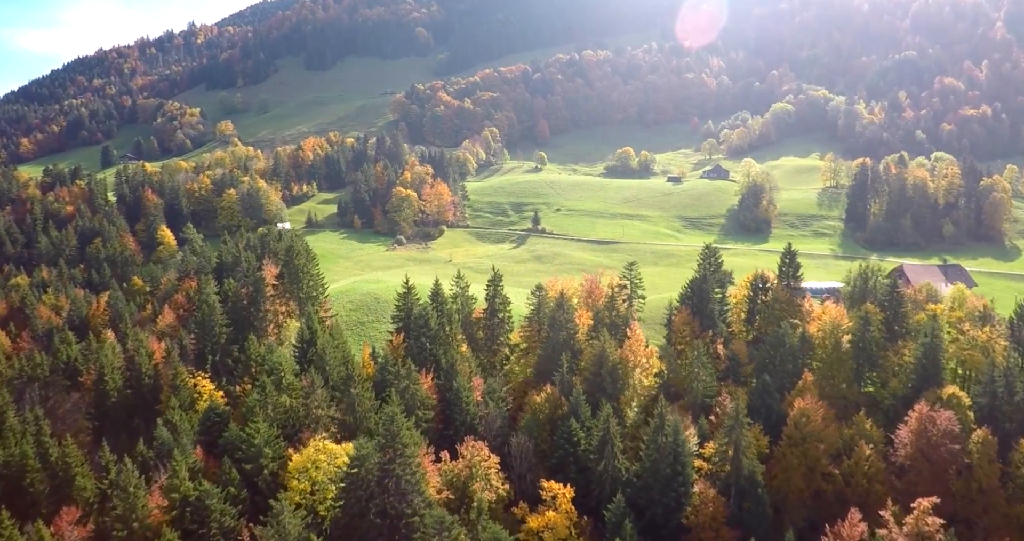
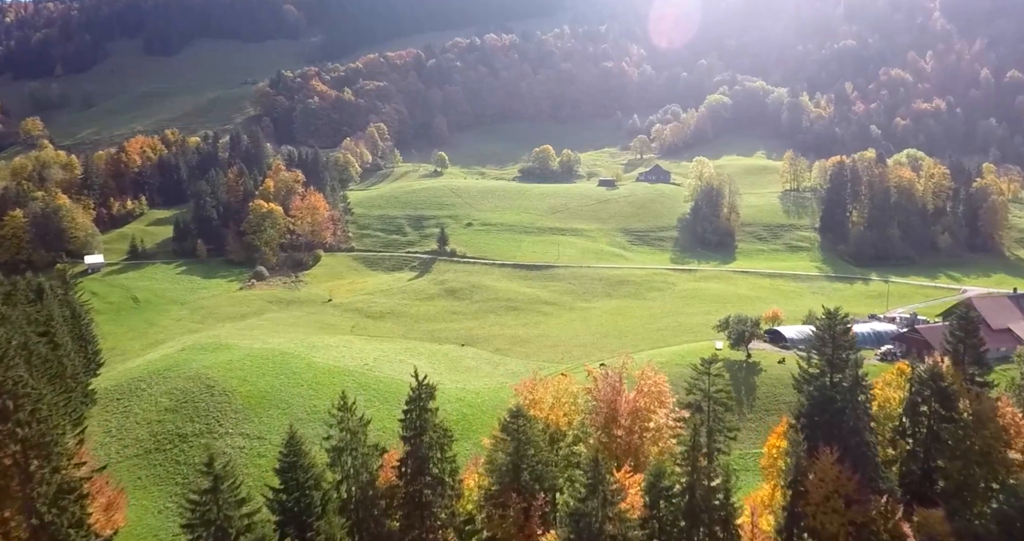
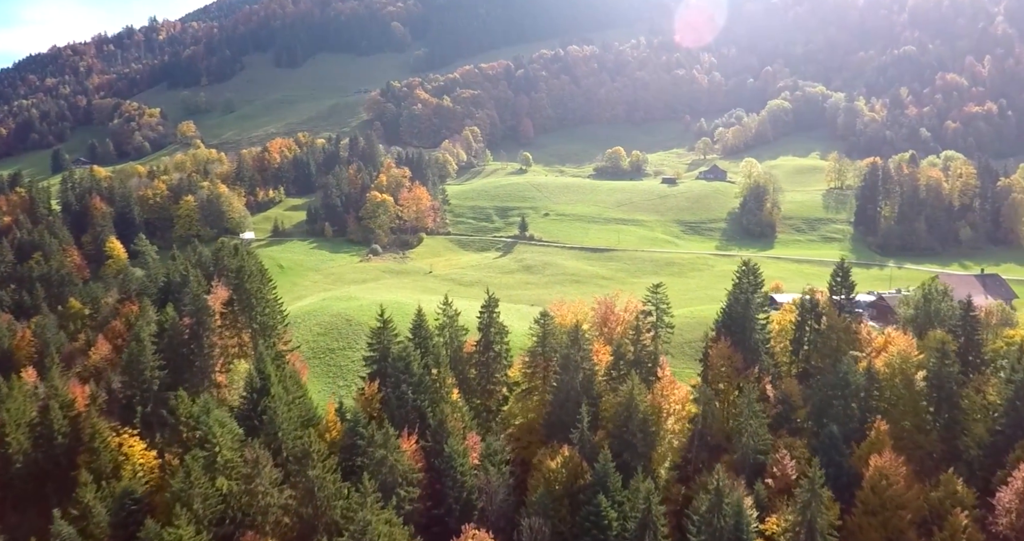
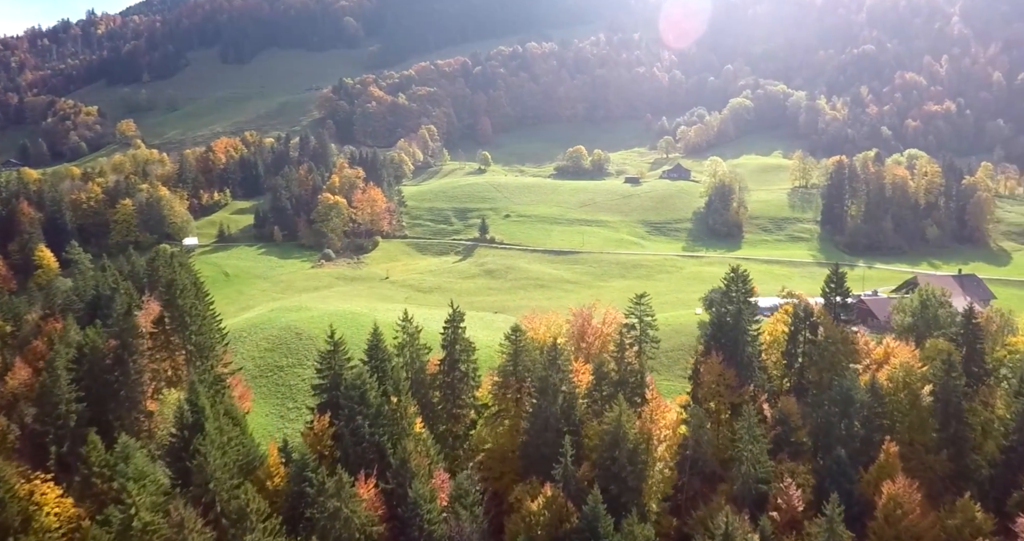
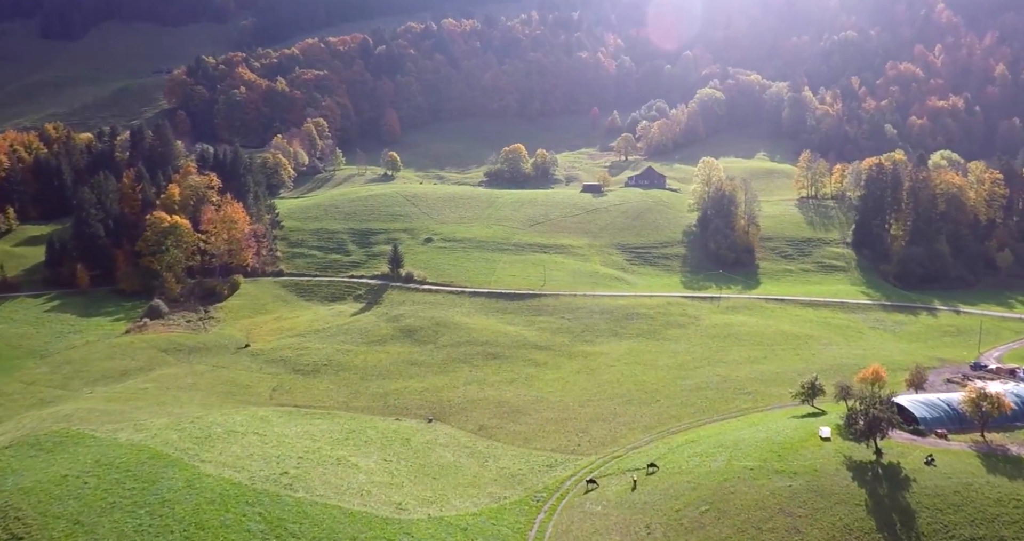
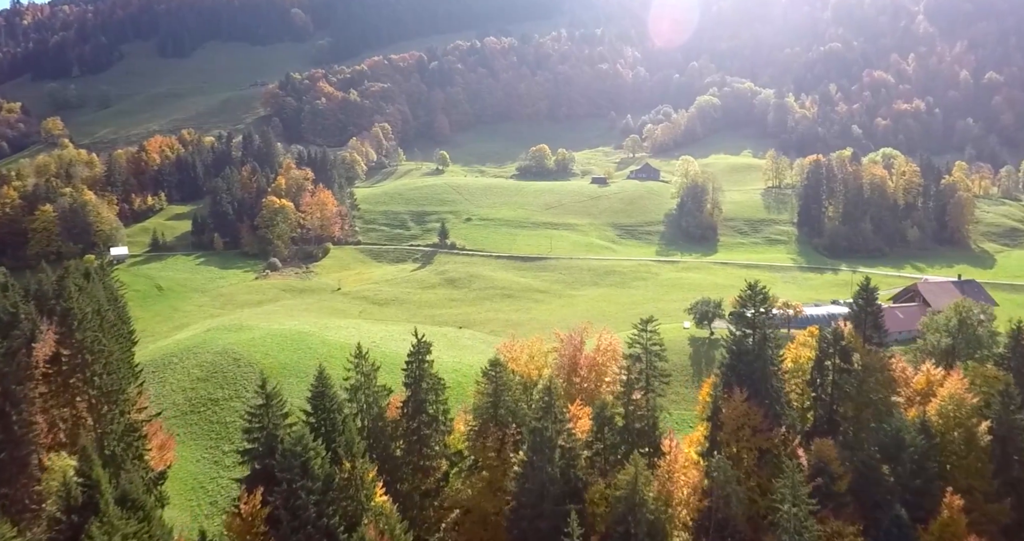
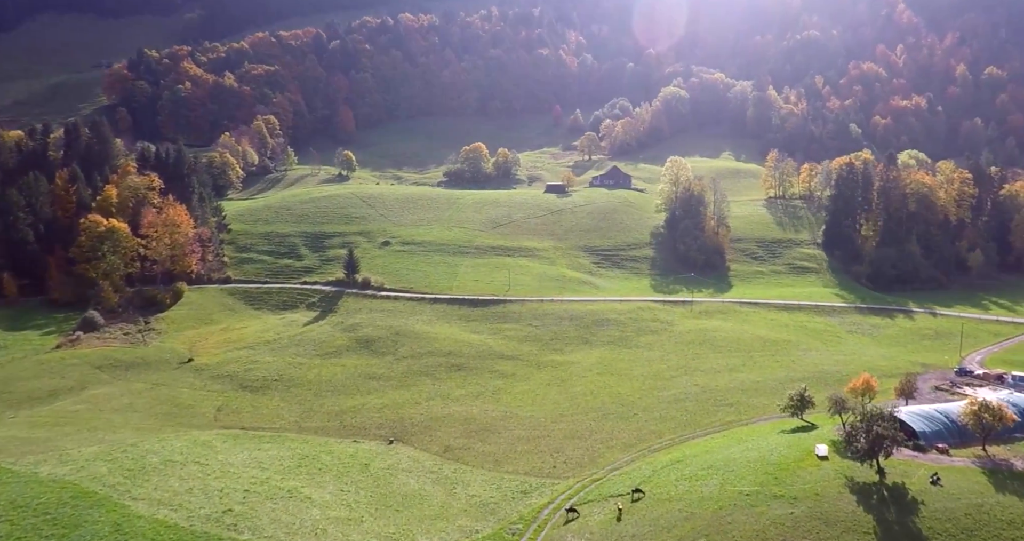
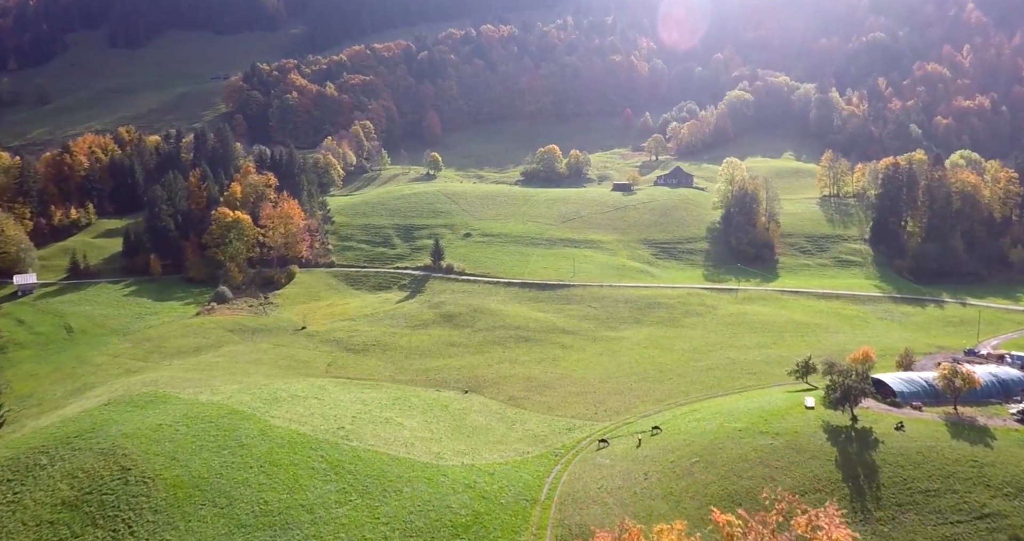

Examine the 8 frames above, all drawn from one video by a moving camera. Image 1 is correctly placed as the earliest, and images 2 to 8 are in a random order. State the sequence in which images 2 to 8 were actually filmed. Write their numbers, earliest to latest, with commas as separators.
3, 4, 6, 2, 8, 5, 7
